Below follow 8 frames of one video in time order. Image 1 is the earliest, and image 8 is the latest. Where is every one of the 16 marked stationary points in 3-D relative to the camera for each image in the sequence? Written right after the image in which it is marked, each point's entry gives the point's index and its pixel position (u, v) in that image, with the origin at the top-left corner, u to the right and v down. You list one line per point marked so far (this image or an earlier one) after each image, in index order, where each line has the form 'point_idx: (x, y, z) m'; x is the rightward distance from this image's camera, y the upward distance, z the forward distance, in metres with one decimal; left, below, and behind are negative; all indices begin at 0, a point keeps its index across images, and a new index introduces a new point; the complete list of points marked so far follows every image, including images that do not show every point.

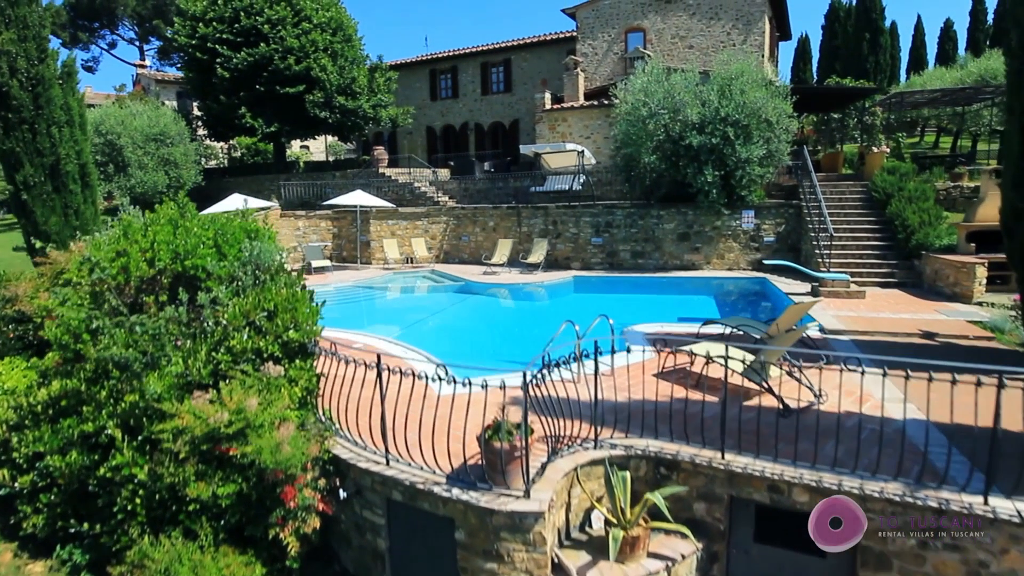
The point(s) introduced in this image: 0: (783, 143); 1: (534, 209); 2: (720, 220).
0: (+5.7, +3.0, +15.5) m
1: (+0.5, +2.0, +18.2) m
2: (+4.6, +1.5, +16.4) m
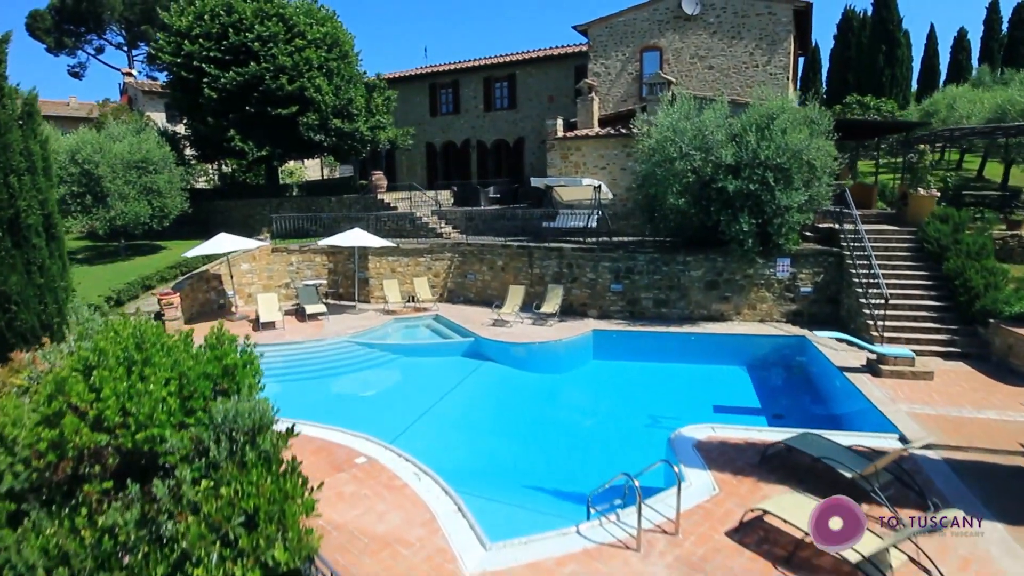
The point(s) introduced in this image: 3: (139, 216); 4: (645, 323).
0: (+6.0, +1.9, +14.1) m
1: (+0.8, +0.9, +16.7) m
2: (+4.9, +0.4, +15.0) m
3: (-10.0, +1.9, +19.7) m
4: (+2.8, -0.7, +15.4) m
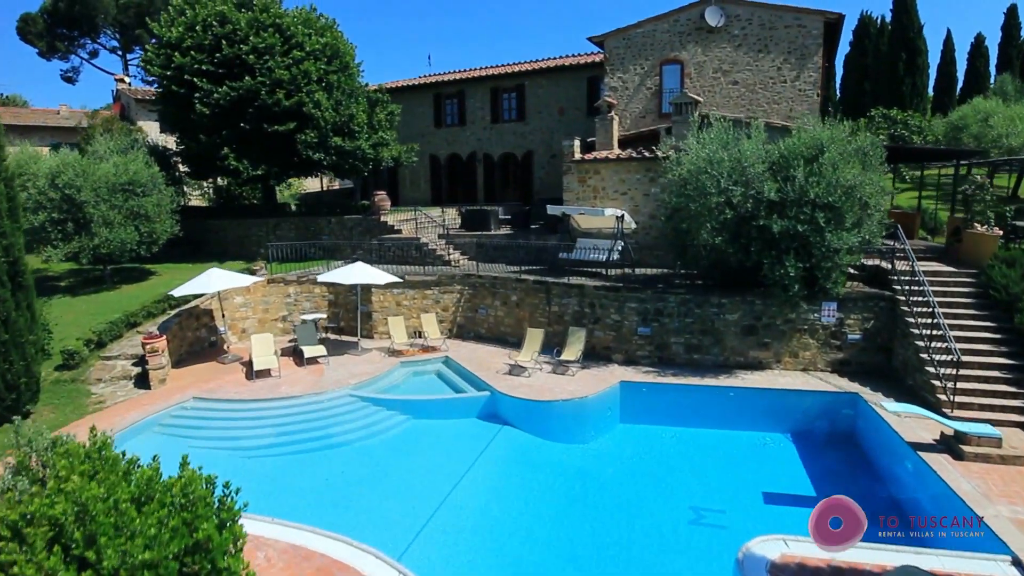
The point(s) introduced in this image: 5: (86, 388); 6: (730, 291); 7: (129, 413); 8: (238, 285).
0: (+6.3, +1.1, +12.7) m
1: (+1.1, 0.0, +15.4) m
2: (+5.2, -0.4, +13.6) m
3: (-9.6, +1.1, +18.4) m
4: (+3.1, -1.6, +14.1) m
5: (-7.9, -1.8, +13.6) m
6: (+4.1, 0.0, +13.9) m
7: (-6.3, -2.1, +12.2) m
8: (-5.6, +0.1, +15.2) m
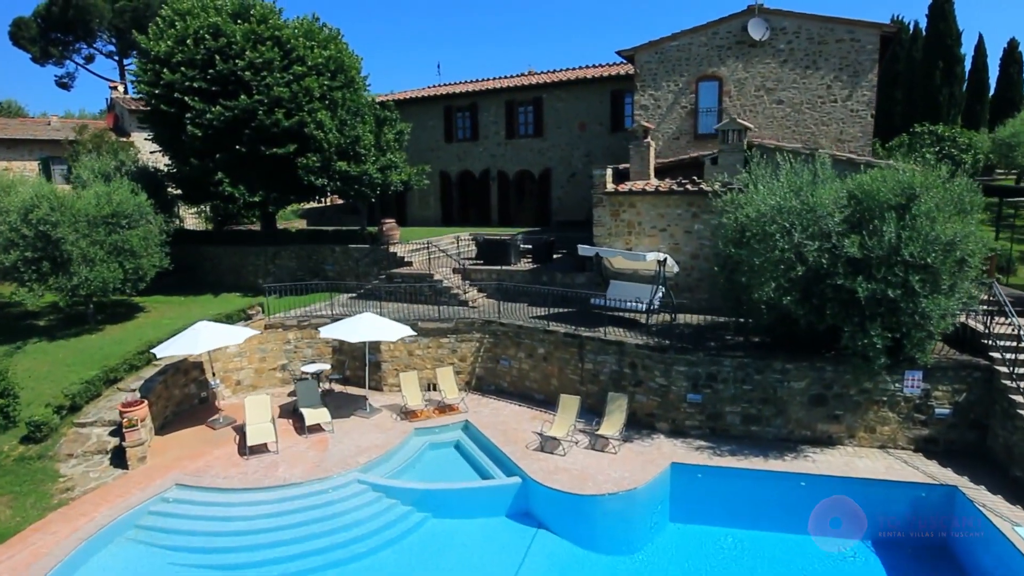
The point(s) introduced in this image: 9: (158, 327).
0: (+6.8, 0.0, +10.8) m
1: (+1.7, -1.0, +13.5) m
2: (+5.7, -1.5, +11.8) m
3: (-9.1, +0.1, +16.5) m
4: (+3.6, -2.6, +12.2) m
5: (-7.4, -2.9, +11.8) m
6: (+4.6, -1.1, +12.0) m
7: (-5.8, -3.1, +10.4) m
8: (-5.1, -1.0, +13.3) m
9: (-8.6, -0.9, +17.9) m
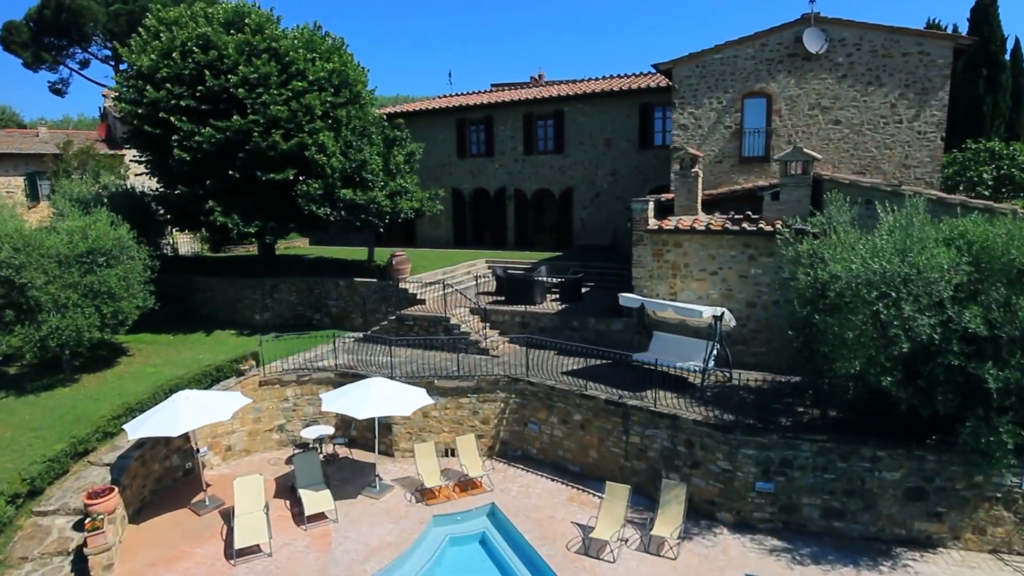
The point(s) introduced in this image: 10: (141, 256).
0: (+7.3, -1.0, +8.8) m
1: (+2.2, -2.0, +11.5) m
2: (+6.3, -2.5, +9.8) m
3: (-8.5, -0.8, +14.6) m
4: (+4.2, -3.6, +10.2) m
5: (-6.8, -3.9, +9.9) m
6: (+5.2, -2.1, +10.0) m
7: (-5.3, -4.1, +8.5) m
8: (-4.6, -1.9, +11.4) m
9: (-8.0, -1.9, +16.0) m
10: (-8.4, +0.7, +16.7) m
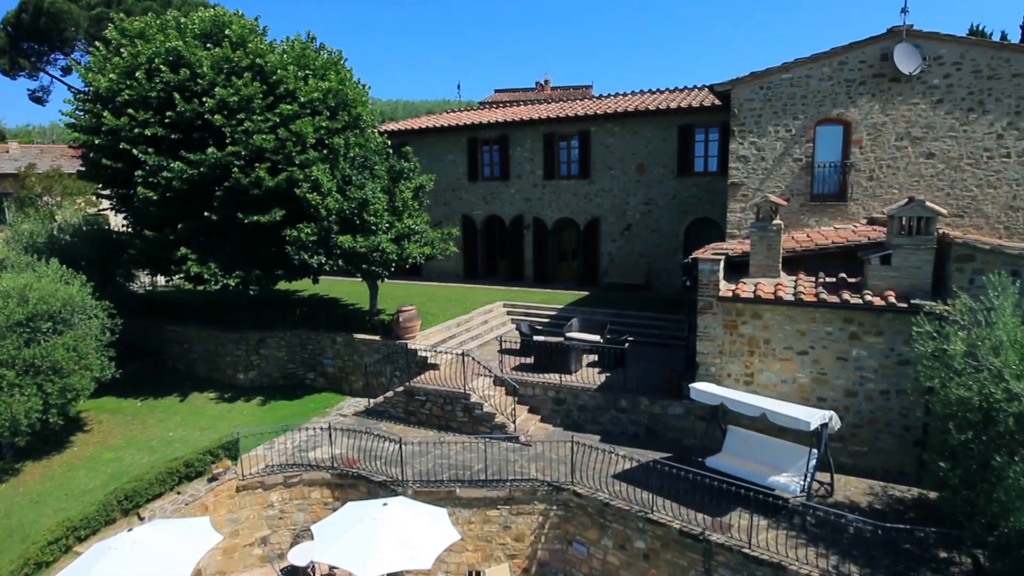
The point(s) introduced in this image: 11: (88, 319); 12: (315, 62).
0: (+8.0, -2.2, +6.1) m
1: (+2.8, -3.2, +8.8) m
2: (+6.9, -3.7, +7.0) m
3: (-7.9, -2.1, +11.8) m
4: (+4.8, -4.9, +7.5) m
5: (-6.2, -5.1, +7.1) m
6: (+5.8, -3.3, +7.3) m
7: (-4.7, -5.4, +5.7) m
8: (-4.0, -3.2, +8.6) m
9: (-7.4, -3.2, +13.2) m
10: (-7.8, -0.6, +13.9) m
11: (-7.8, -0.6, +13.6) m
12: (-4.3, +4.9, +15.9) m
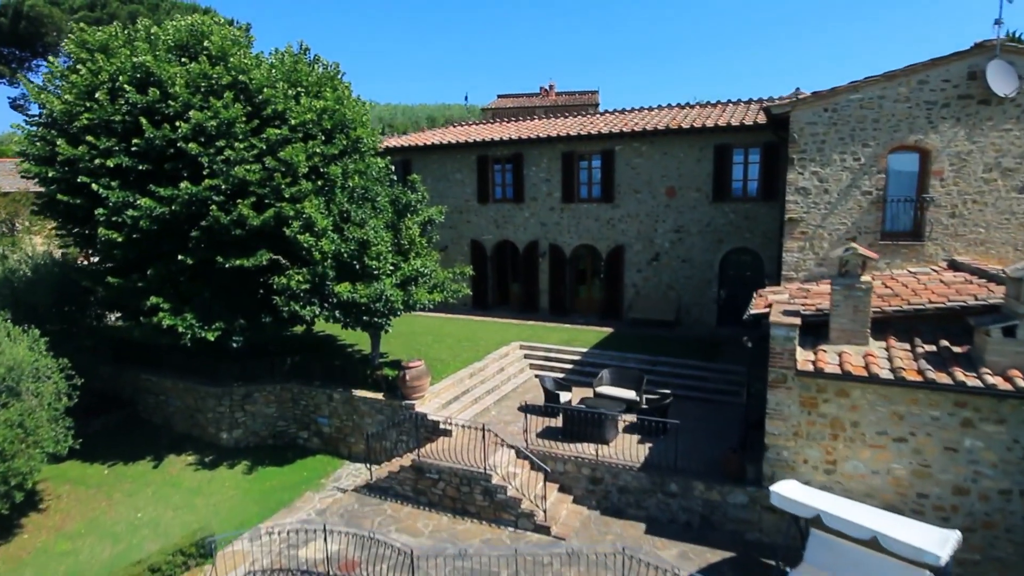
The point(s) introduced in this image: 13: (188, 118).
0: (+8.4, -3.2, +4.1) m
1: (+3.3, -4.2, +6.8) m
2: (+7.4, -4.7, +5.0) m
3: (-7.5, -3.0, +9.7) m
4: (+5.3, -5.8, +5.5) m
5: (-5.7, -6.1, +5.1) m
6: (+6.3, -4.3, +5.3) m
7: (-4.2, -6.3, +3.6) m
8: (-3.5, -4.1, +6.6) m
9: (-7.0, -4.1, +11.1) m
10: (-7.4, -1.5, +11.9) m
11: (-7.4, -1.6, +11.5) m
12: (-3.8, +3.9, +13.9) m
13: (-5.2, +2.7, +12.0) m
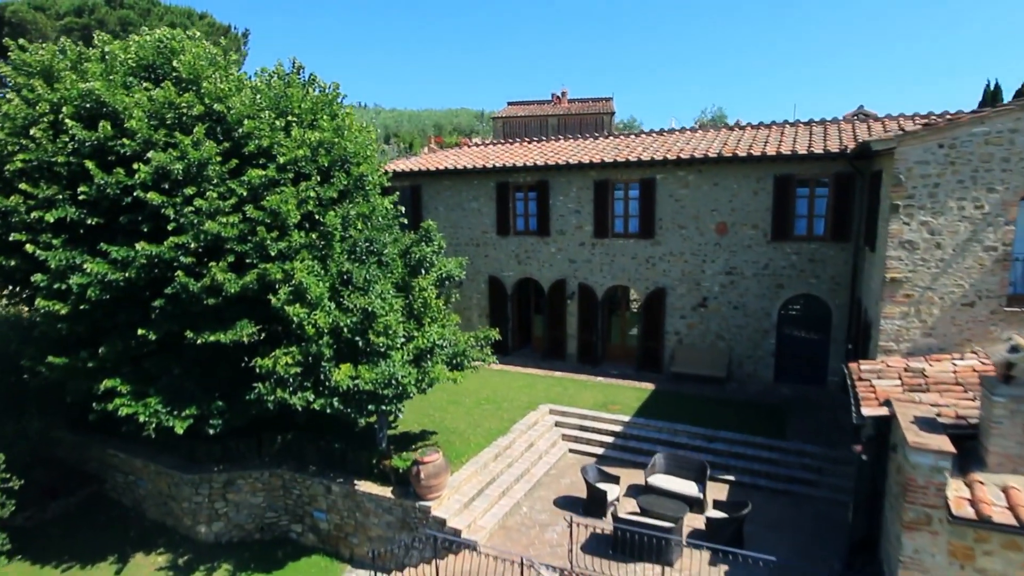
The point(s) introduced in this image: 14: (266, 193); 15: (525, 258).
0: (+8.9, -4.3, +1.6) m
1: (+3.8, -5.3, +4.3) m
2: (+7.8, -5.8, +2.6) m
3: (-7.0, -4.1, +7.4) m
4: (+5.7, -6.9, +3.0) m
5: (-5.3, -7.1, +2.7) m
6: (+6.7, -5.4, +2.8) m
7: (-3.7, -7.4, +1.2) m
8: (-3.0, -5.2, +4.1) m
9: (-6.4, -5.2, +8.7) m
10: (-6.8, -2.6, +9.5) m
11: (-6.9, -2.6, +9.1) m
12: (-3.3, +2.8, +11.5) m
13: (-4.7, +1.7, +9.6) m
14: (-3.4, +1.3, +10.3) m
15: (+0.3, +0.7, +18.6) m
